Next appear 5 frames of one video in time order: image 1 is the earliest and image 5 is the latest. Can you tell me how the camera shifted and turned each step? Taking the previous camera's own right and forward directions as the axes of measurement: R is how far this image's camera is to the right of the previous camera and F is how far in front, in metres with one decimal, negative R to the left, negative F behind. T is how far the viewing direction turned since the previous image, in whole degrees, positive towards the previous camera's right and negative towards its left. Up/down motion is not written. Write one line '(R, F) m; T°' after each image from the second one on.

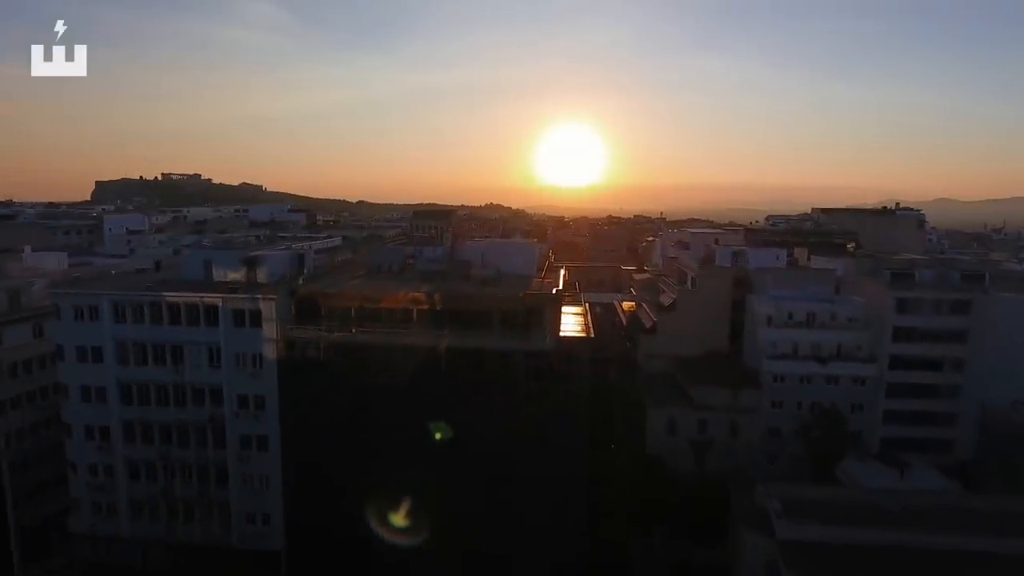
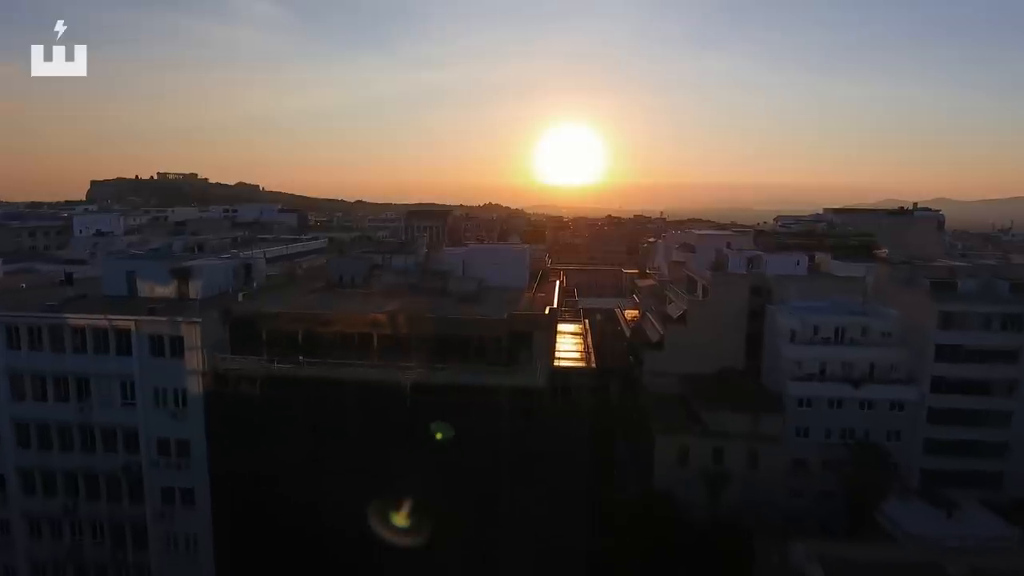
(+0.4, +3.6) m; 0°
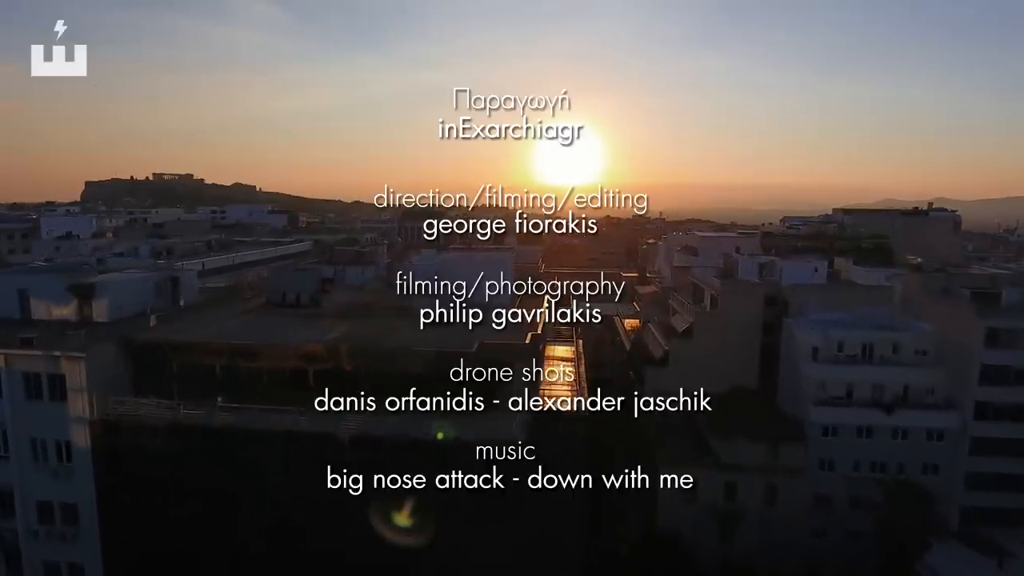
(+0.5, +3.2) m; 0°
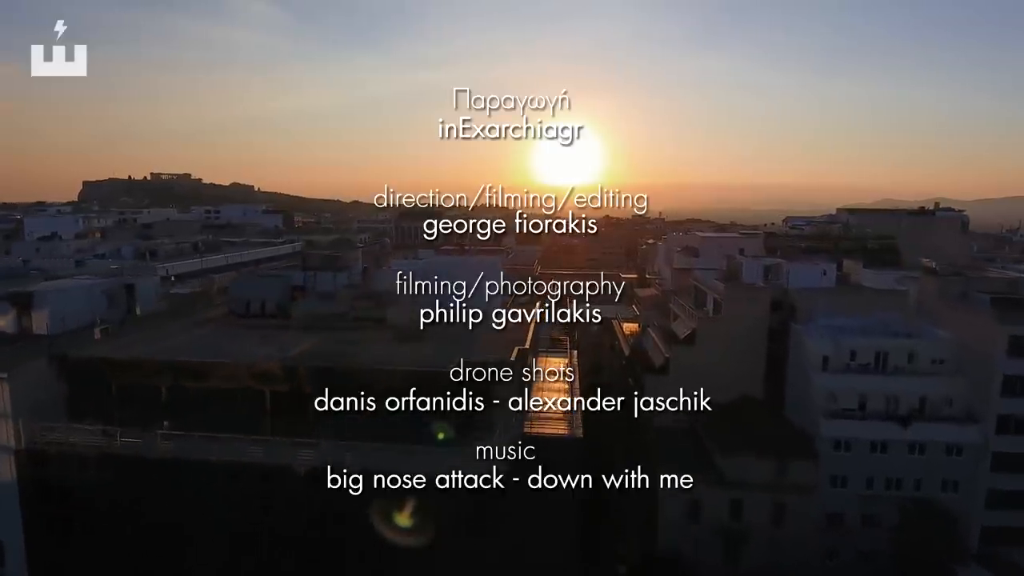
(+0.3, +1.4) m; 0°
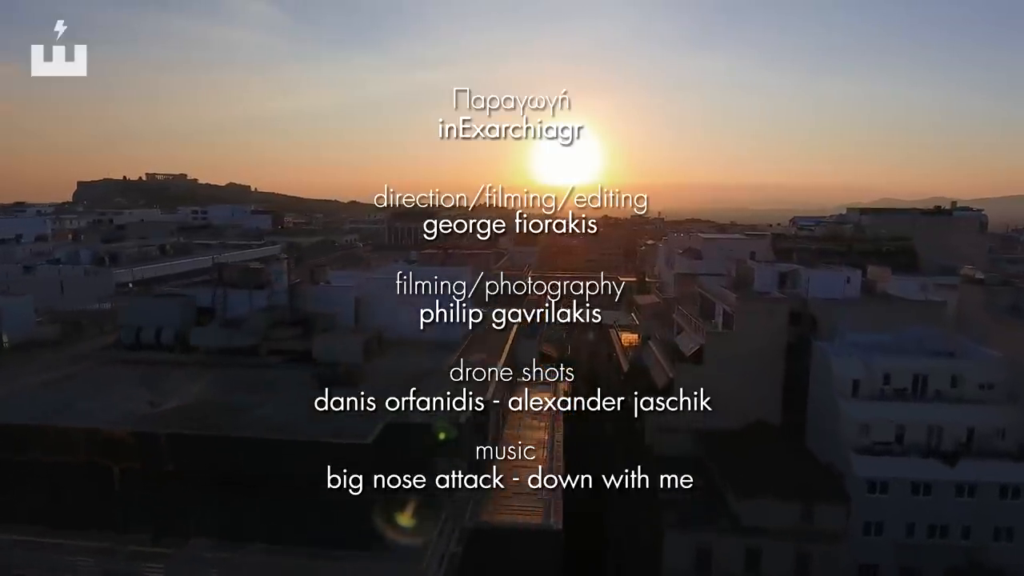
(+0.6, +3.2) m; 0°
